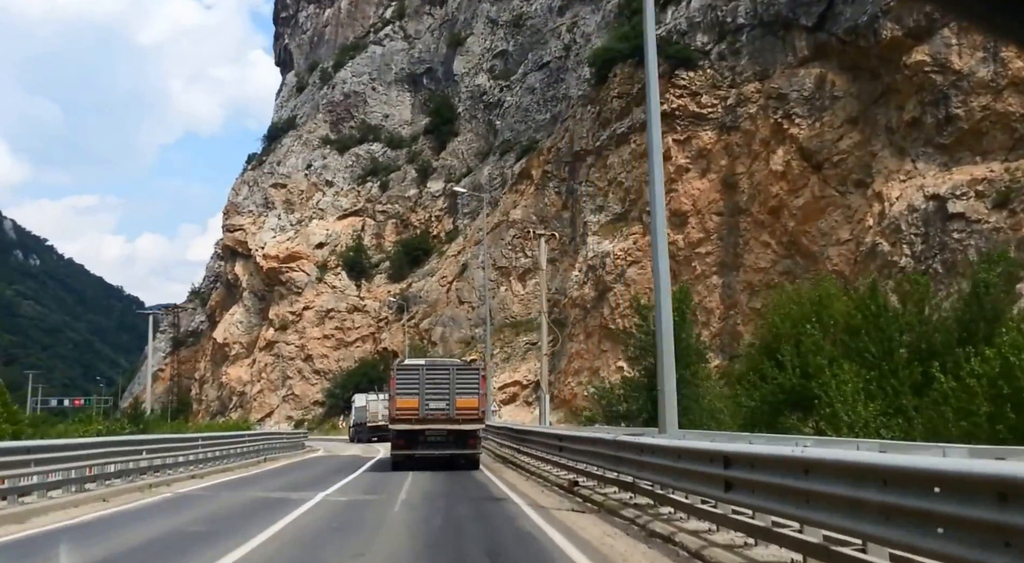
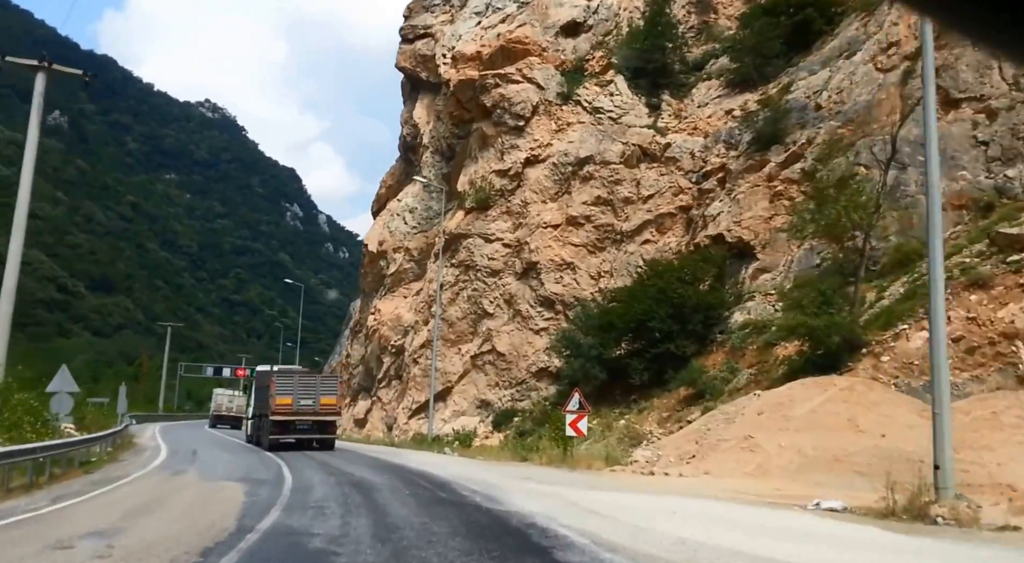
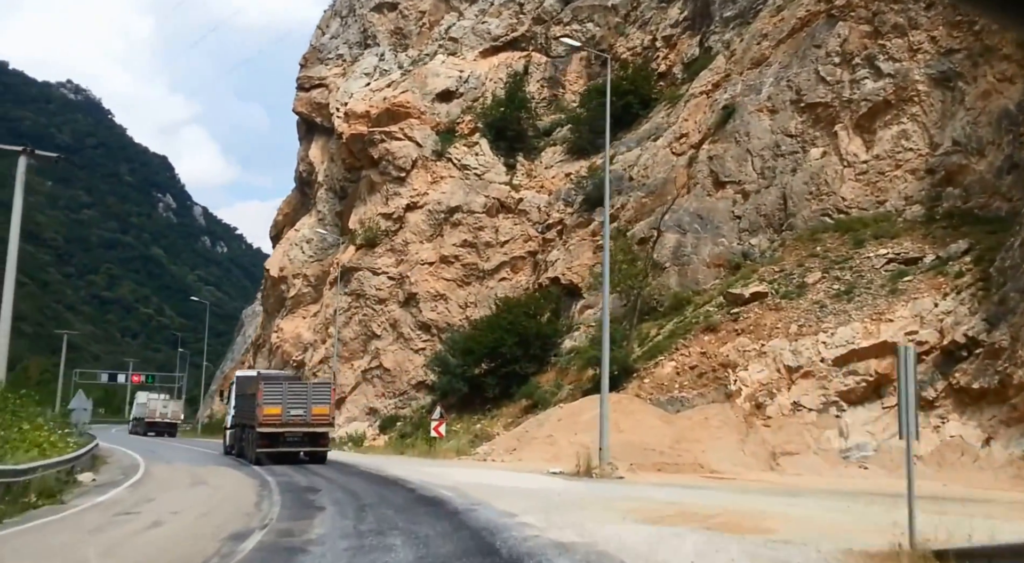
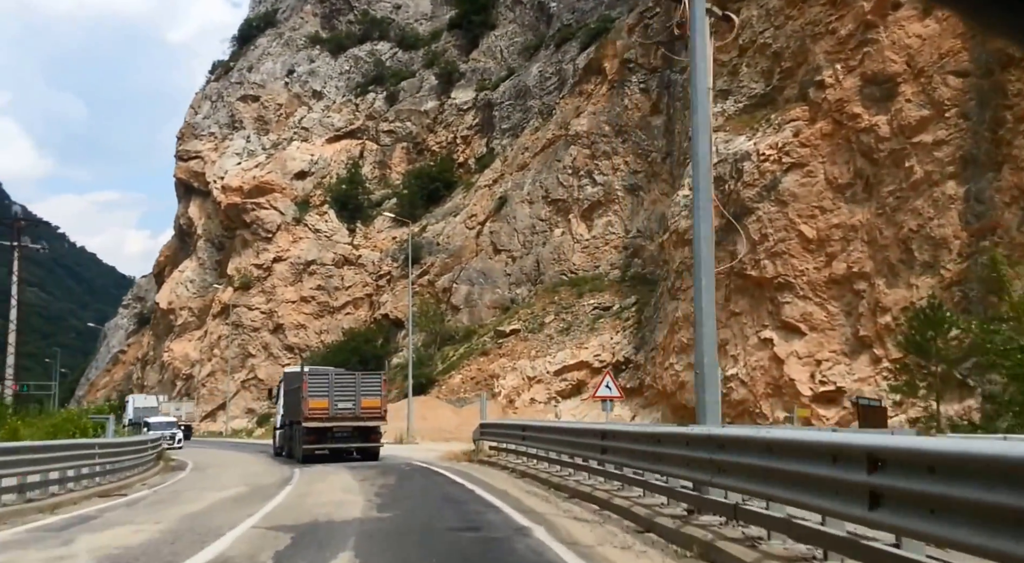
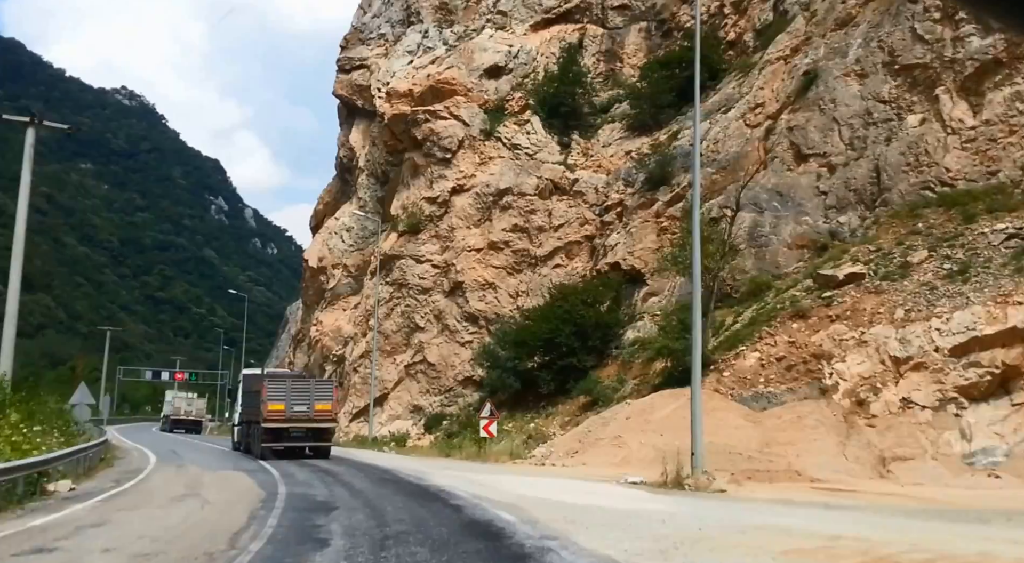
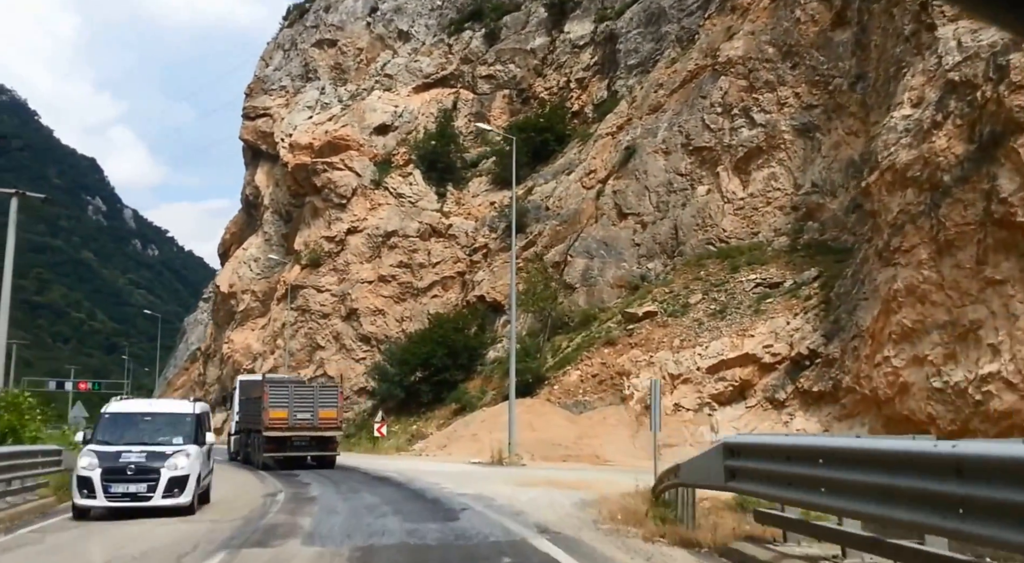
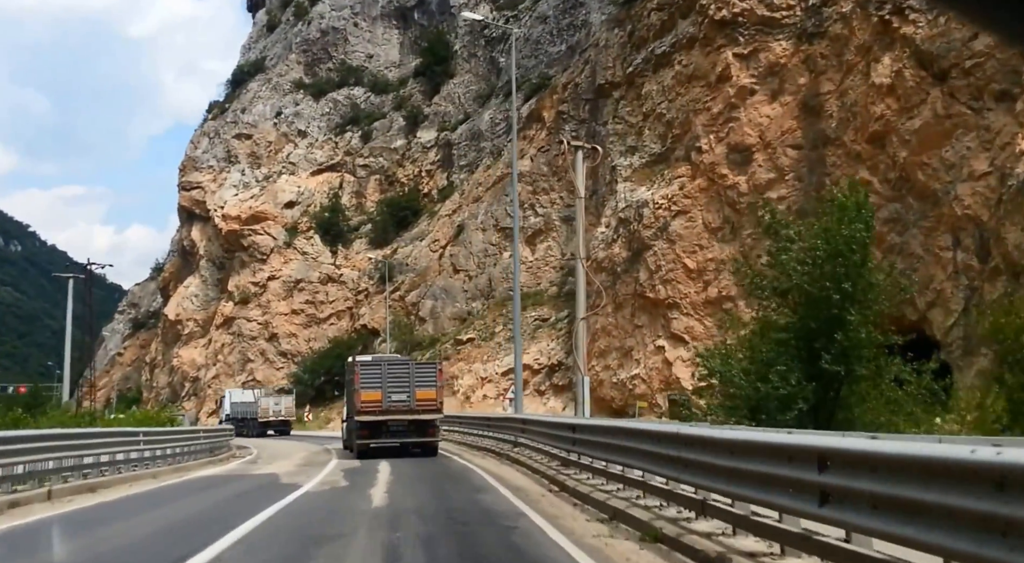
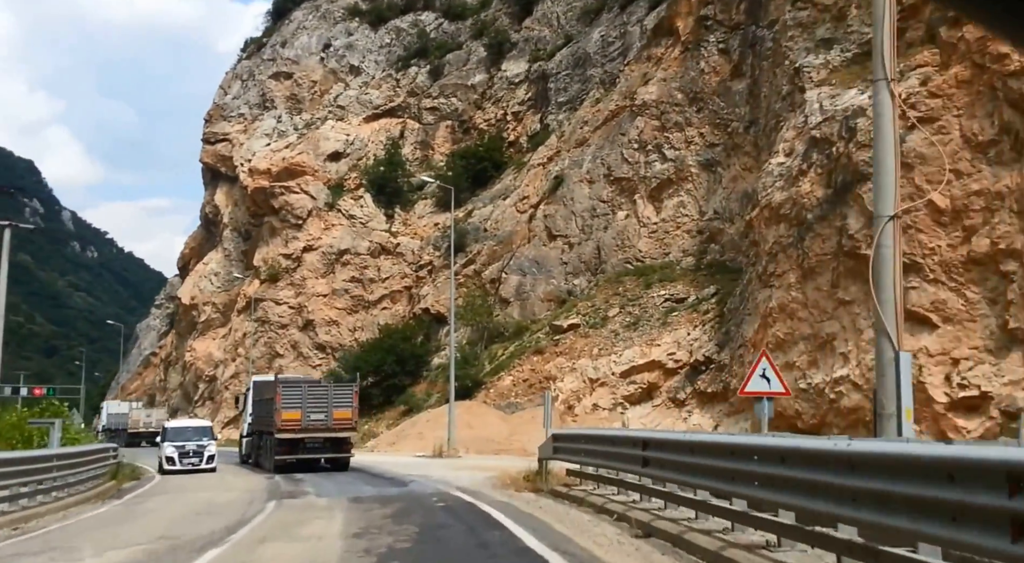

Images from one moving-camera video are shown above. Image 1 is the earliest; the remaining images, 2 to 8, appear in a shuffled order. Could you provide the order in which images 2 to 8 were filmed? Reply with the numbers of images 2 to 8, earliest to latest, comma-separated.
7, 4, 8, 6, 3, 5, 2
